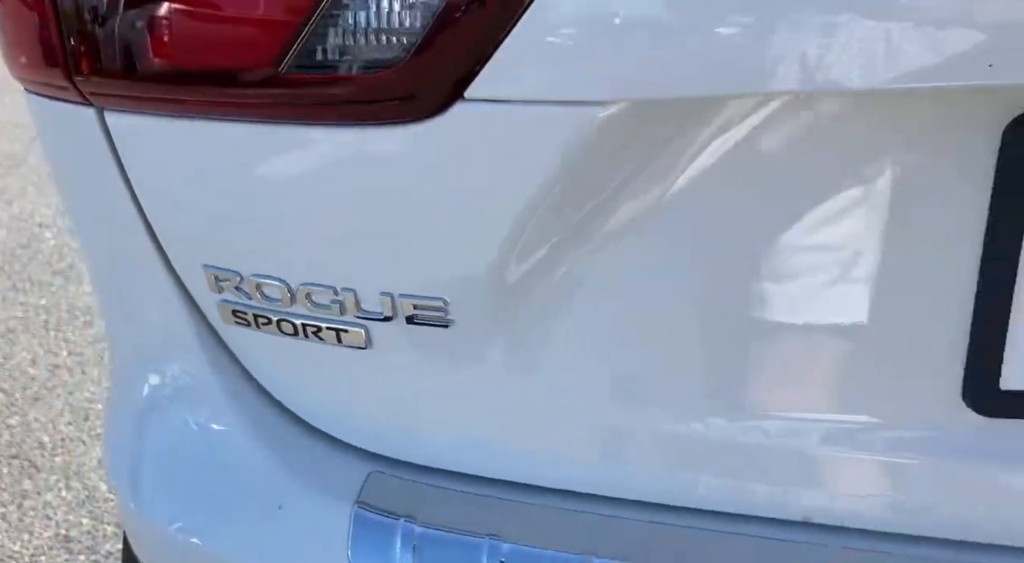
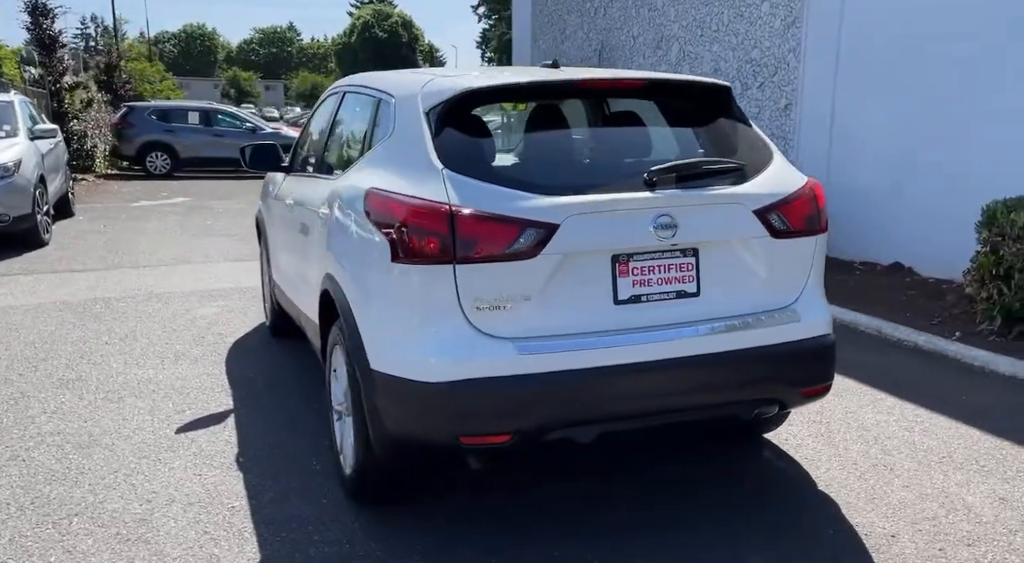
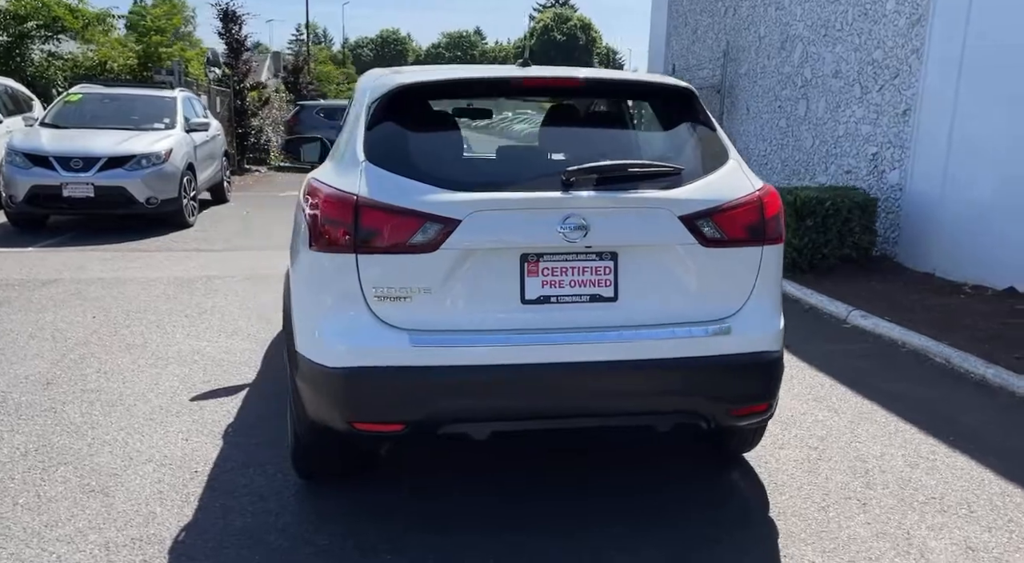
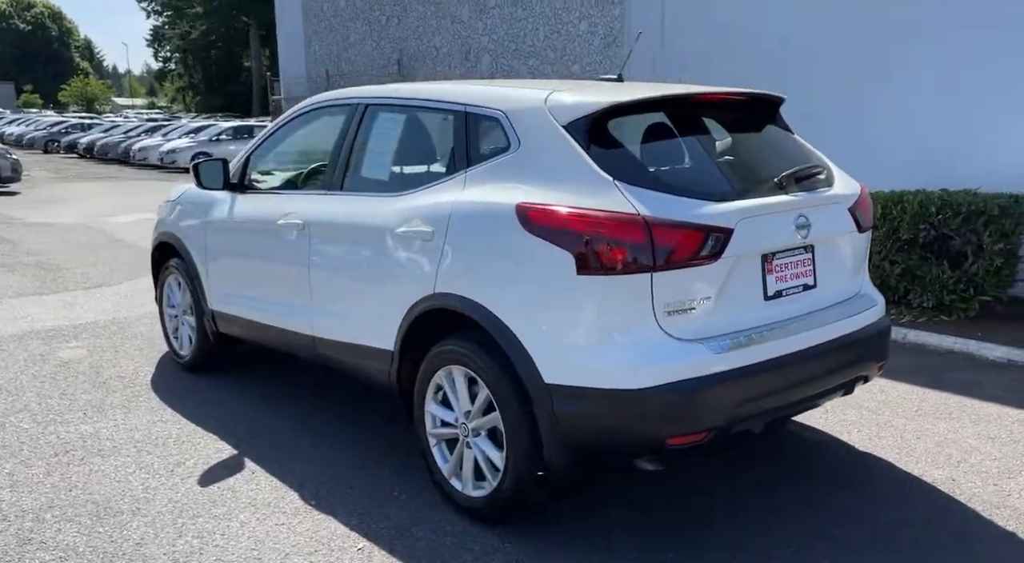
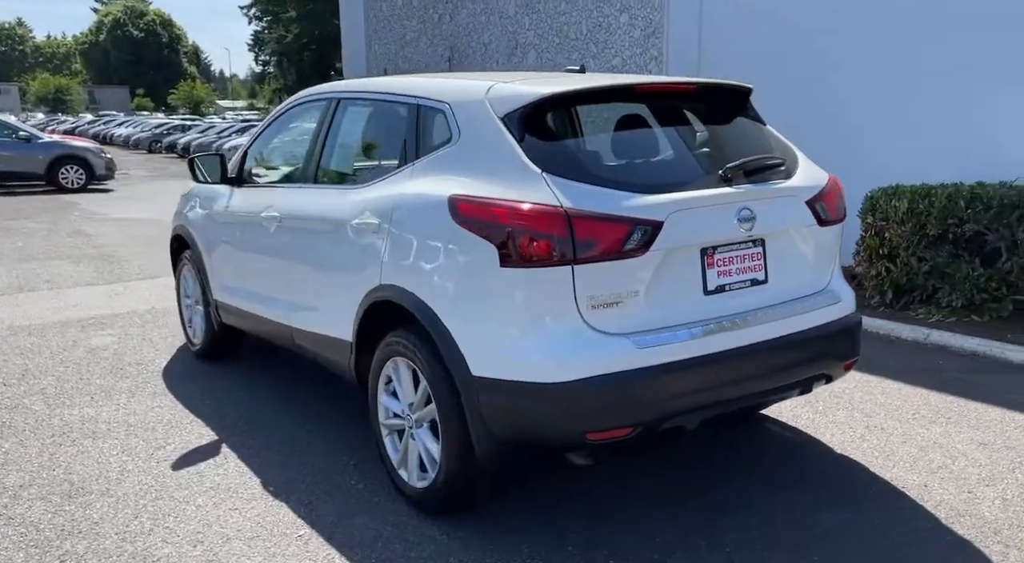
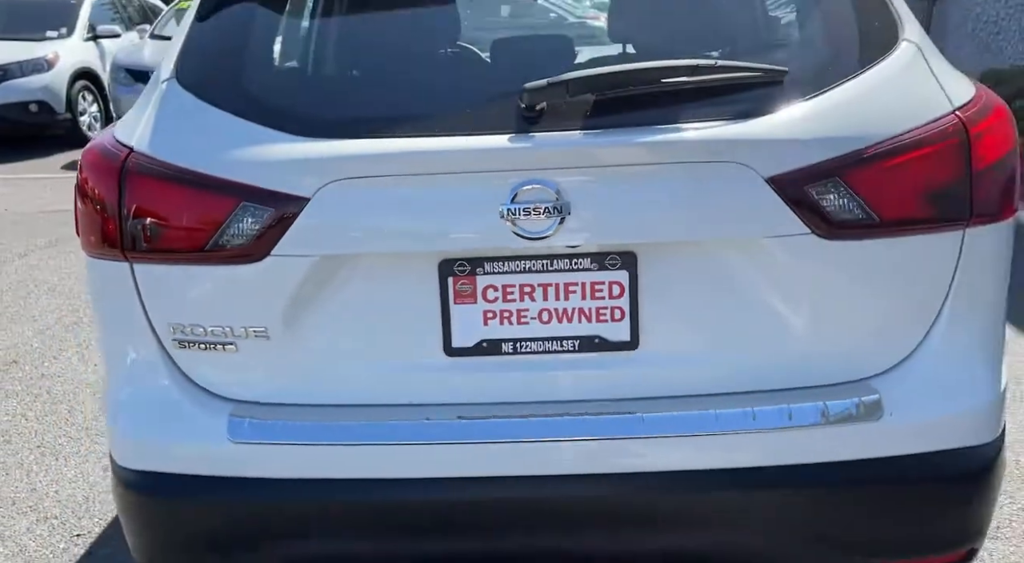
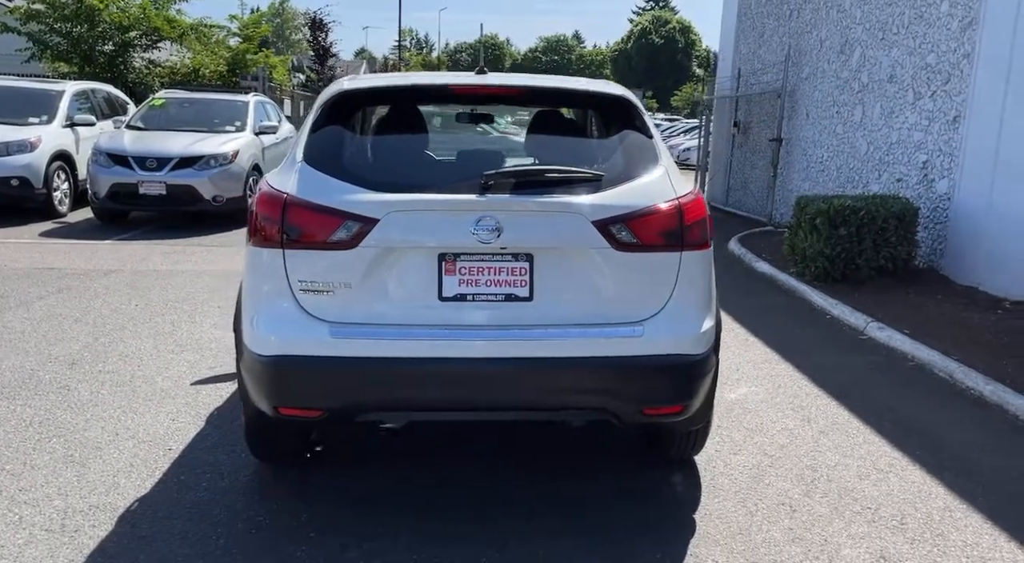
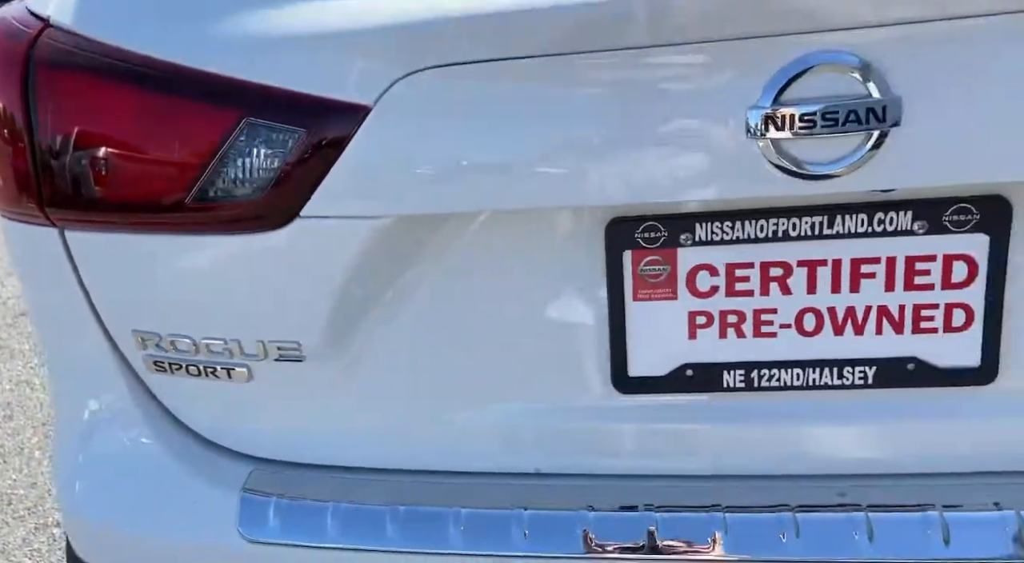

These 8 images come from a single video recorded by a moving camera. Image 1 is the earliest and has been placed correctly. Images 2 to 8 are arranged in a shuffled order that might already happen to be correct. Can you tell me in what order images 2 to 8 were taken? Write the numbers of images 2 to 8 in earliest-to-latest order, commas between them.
8, 6, 7, 3, 2, 5, 4
